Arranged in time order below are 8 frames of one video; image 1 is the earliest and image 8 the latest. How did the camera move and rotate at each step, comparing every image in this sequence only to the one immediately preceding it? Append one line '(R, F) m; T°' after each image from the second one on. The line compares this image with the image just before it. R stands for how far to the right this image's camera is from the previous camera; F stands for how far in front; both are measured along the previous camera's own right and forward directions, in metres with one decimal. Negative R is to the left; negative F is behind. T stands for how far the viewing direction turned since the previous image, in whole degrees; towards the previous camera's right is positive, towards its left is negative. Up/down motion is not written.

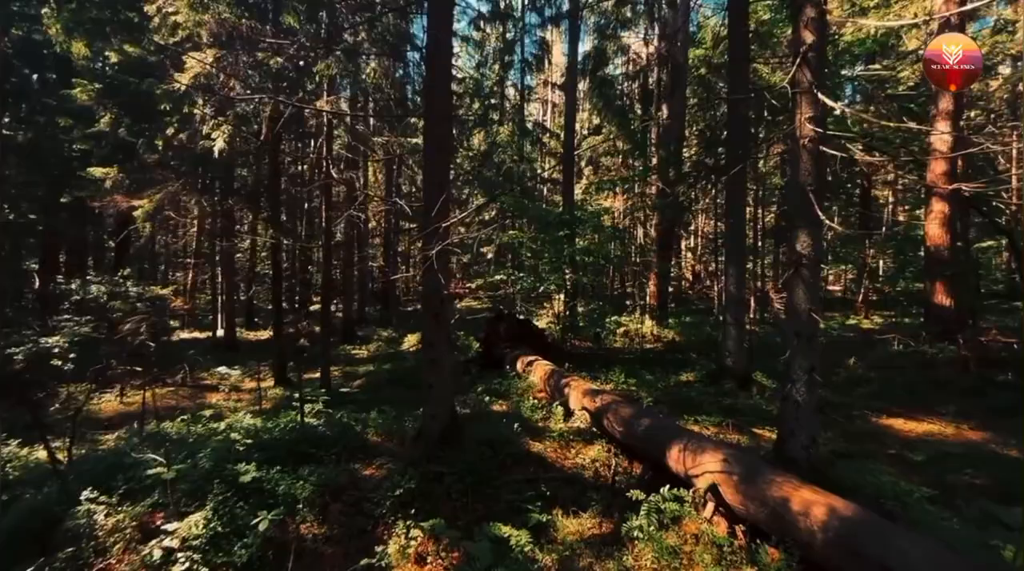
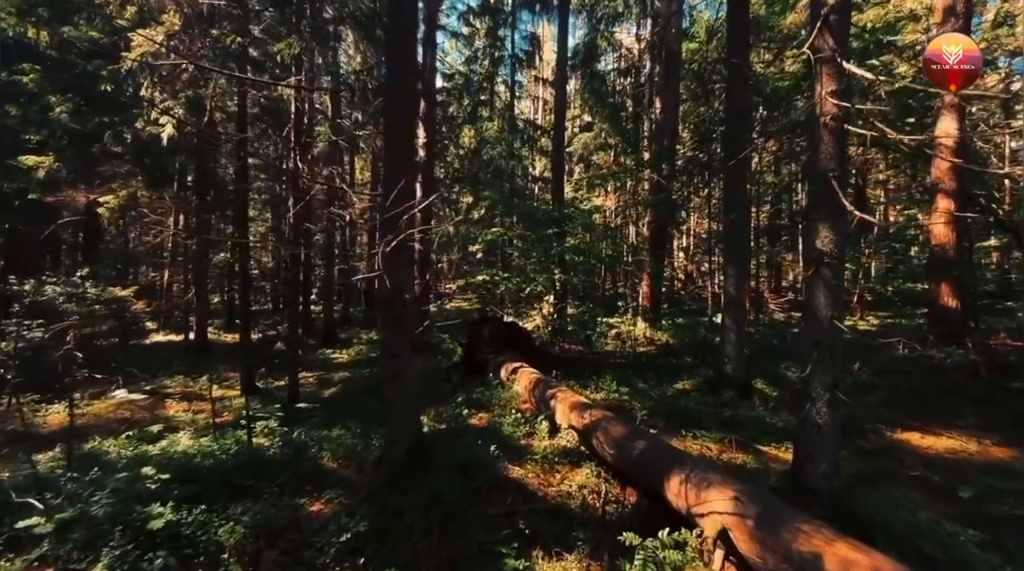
(+0.2, +0.8) m; +1°
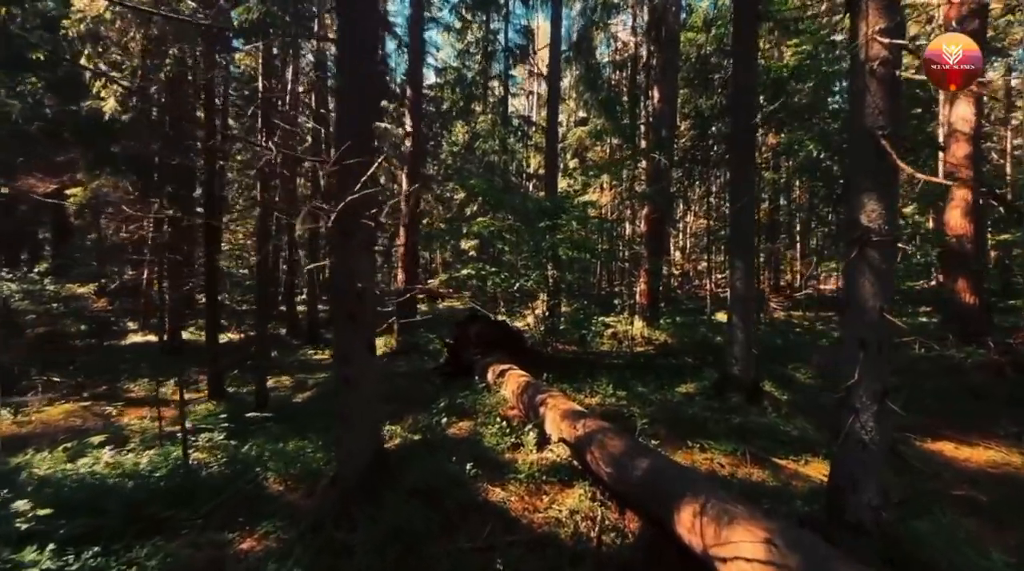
(+0.2, +0.8) m; +1°
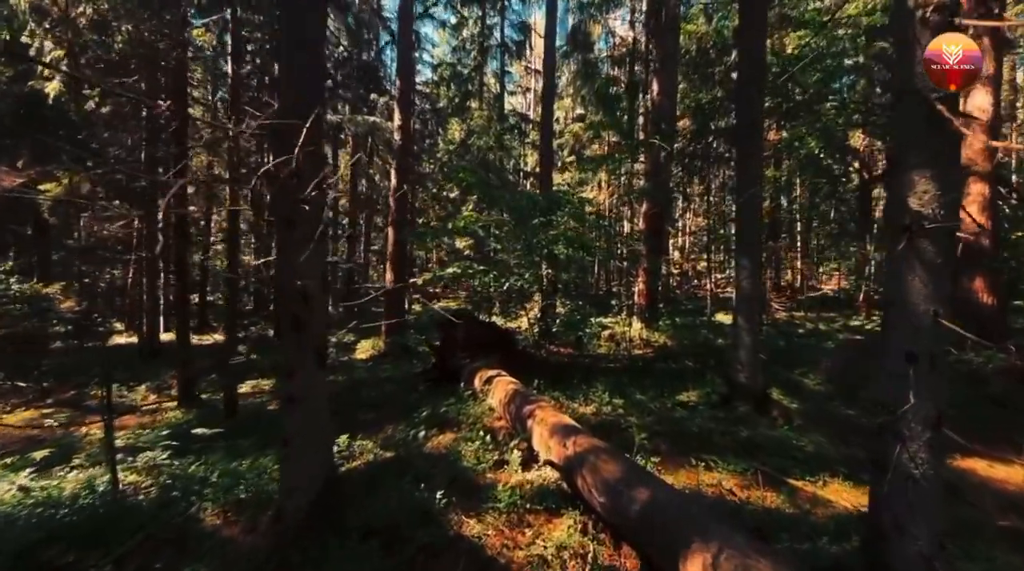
(+0.2, +0.7) m; 0°
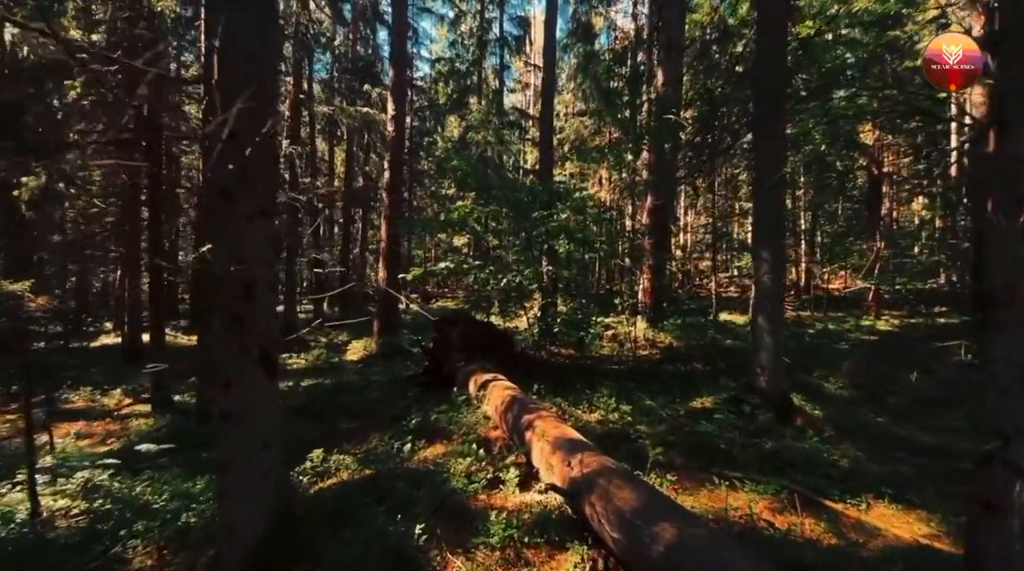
(0.0, +0.7) m; 0°
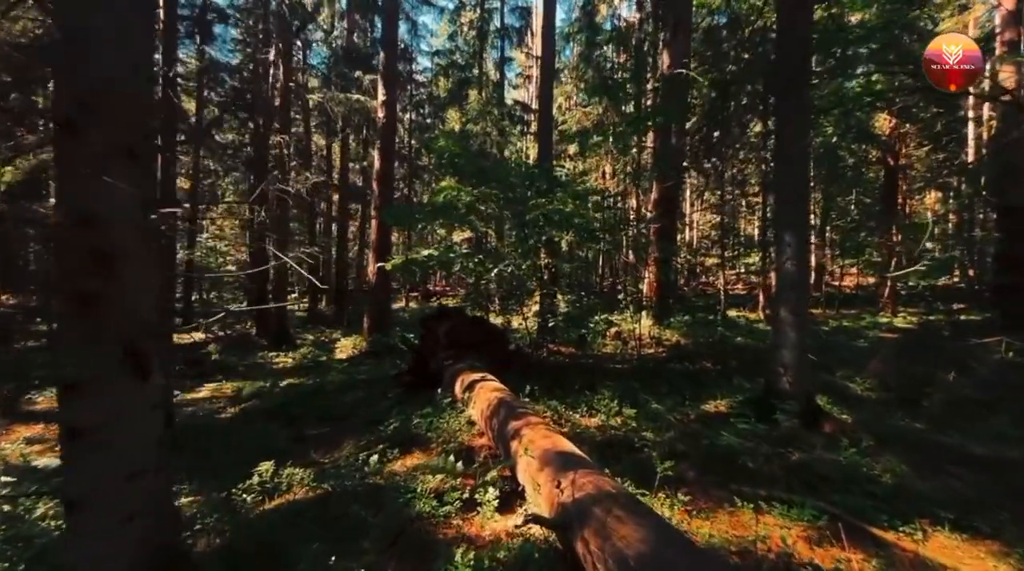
(+0.2, +0.8) m; -1°
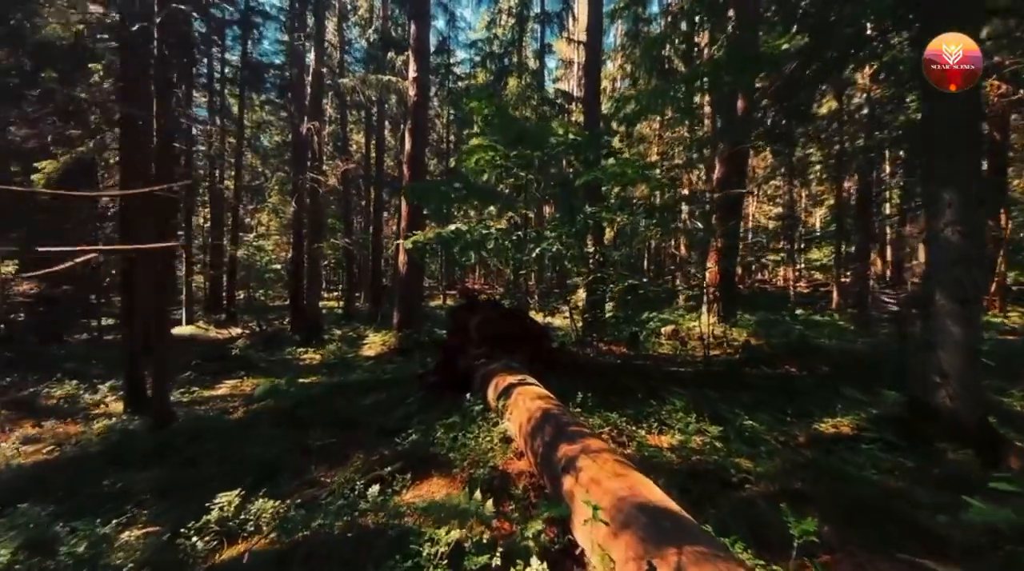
(-0.1, +1.4) m; -5°
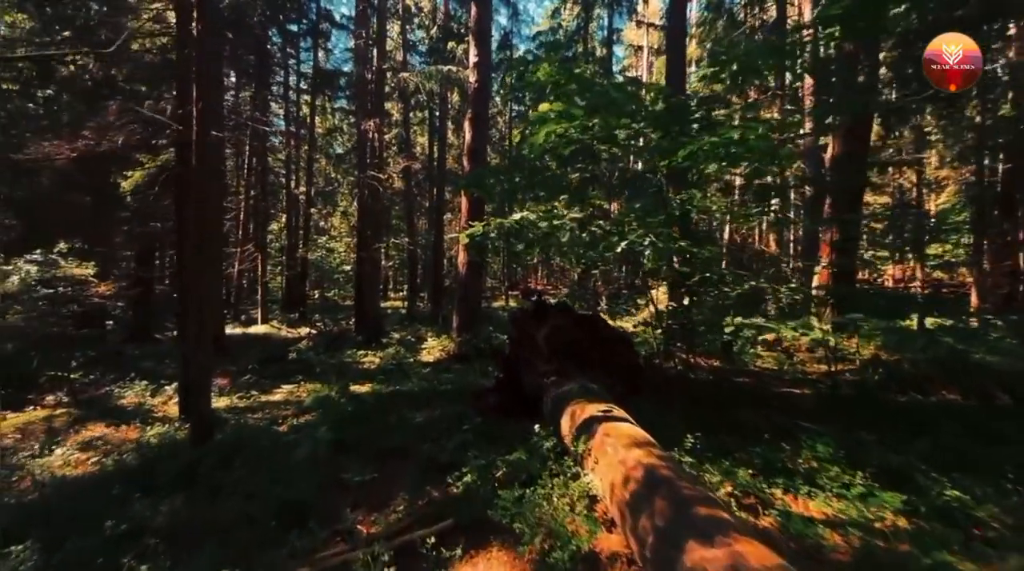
(-0.2, +1.2) m; -8°
